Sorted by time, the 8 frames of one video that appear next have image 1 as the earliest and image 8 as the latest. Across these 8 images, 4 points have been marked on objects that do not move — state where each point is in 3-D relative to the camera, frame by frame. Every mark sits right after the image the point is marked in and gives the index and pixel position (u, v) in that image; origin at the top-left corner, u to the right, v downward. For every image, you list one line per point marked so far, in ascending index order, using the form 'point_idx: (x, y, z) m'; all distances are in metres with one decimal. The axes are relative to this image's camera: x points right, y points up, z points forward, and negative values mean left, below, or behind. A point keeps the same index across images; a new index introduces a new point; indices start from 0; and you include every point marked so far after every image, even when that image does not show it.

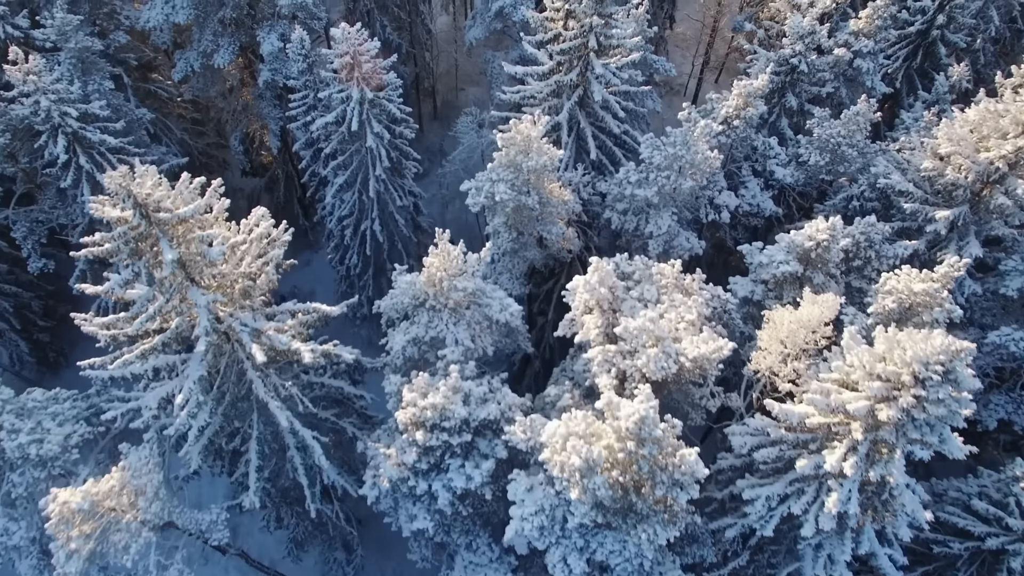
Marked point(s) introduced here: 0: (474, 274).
0: (-0.7, +0.3, +13.1) m
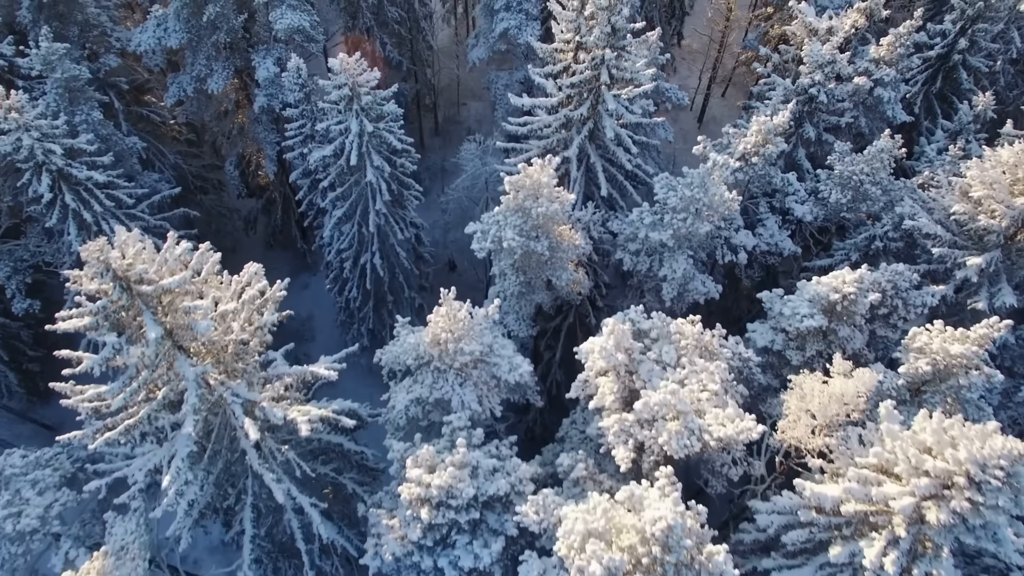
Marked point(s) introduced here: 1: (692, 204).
0: (-0.5, -0.8, +12.4) m
1: (+3.8, +1.7, +14.6) m
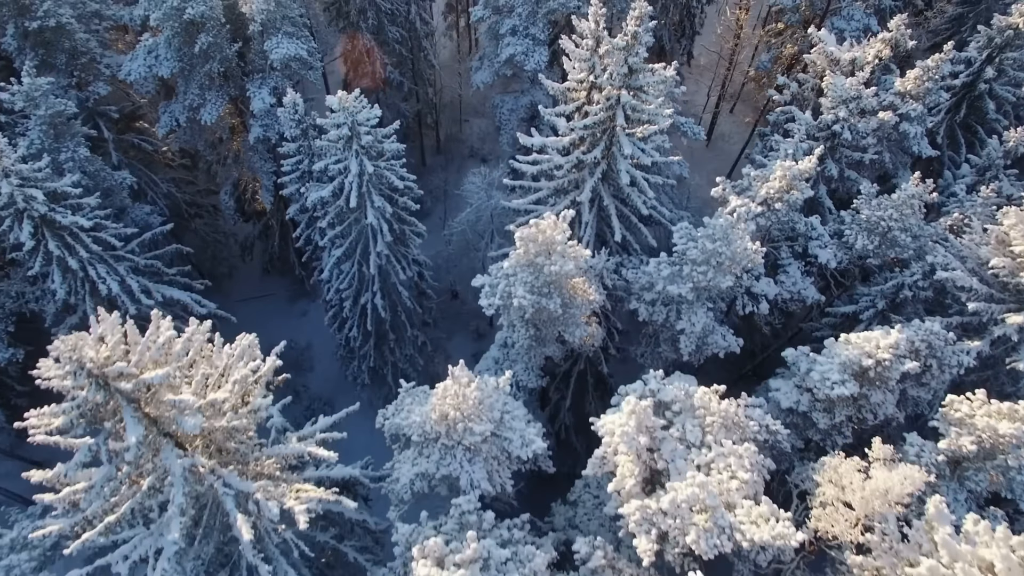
0: (-0.3, -1.9, +11.5) m
1: (+4.0, +0.6, +13.8) m
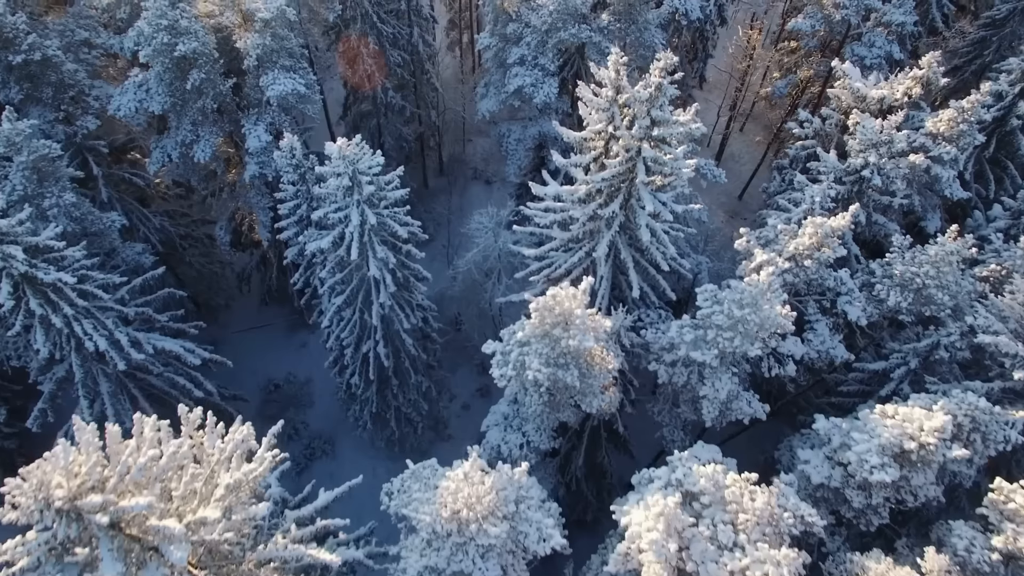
0: (-0.1, -3.2, +10.7) m
1: (+4.2, -0.6, +12.9) m
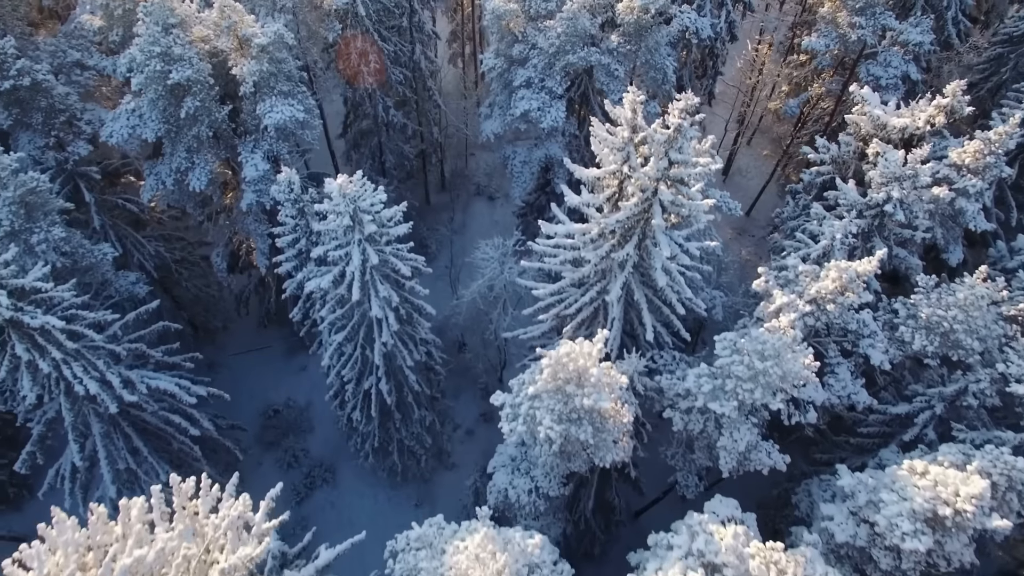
0: (+0.1, -4.0, +10.0) m
1: (+4.4, -1.5, +12.2) m
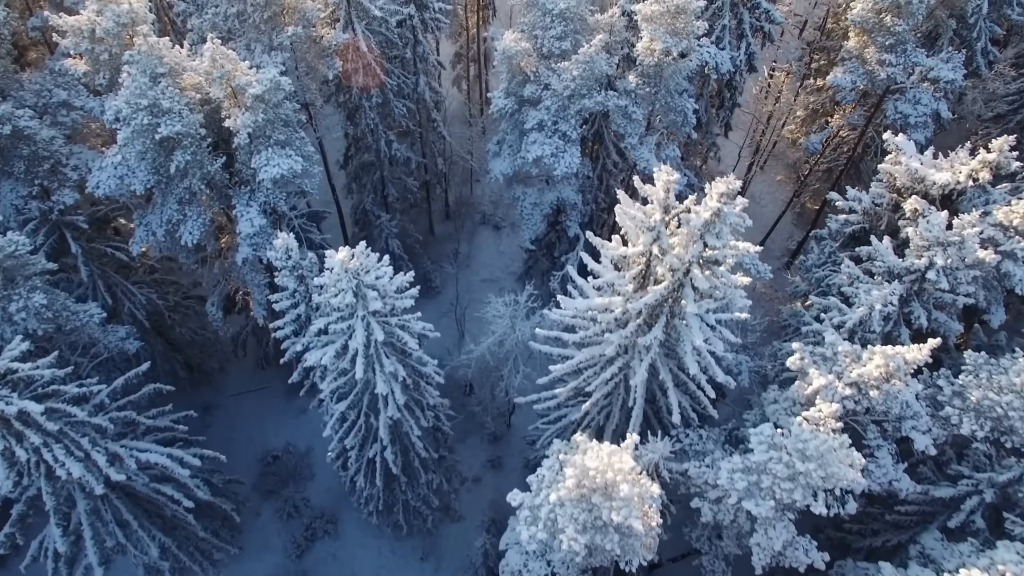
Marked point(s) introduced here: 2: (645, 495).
0: (+0.4, -5.5, +9.0) m
1: (+4.7, -3.0, +11.2) m
2: (+2.0, -3.1, +10.5) m
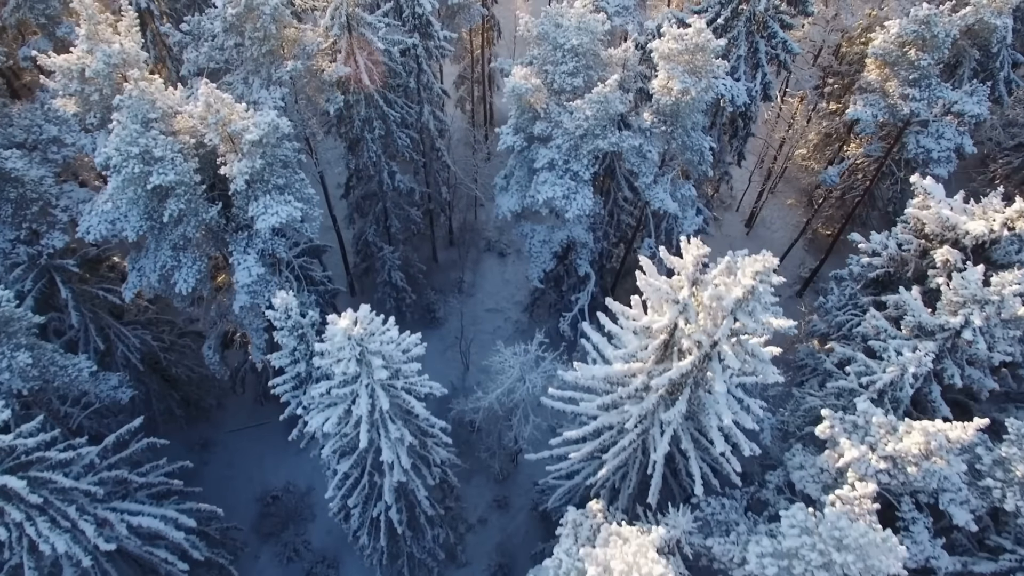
0: (+0.6, -6.7, +8.2) m
1: (+4.9, -4.1, +10.4) m
2: (+2.2, -4.2, +9.7) m
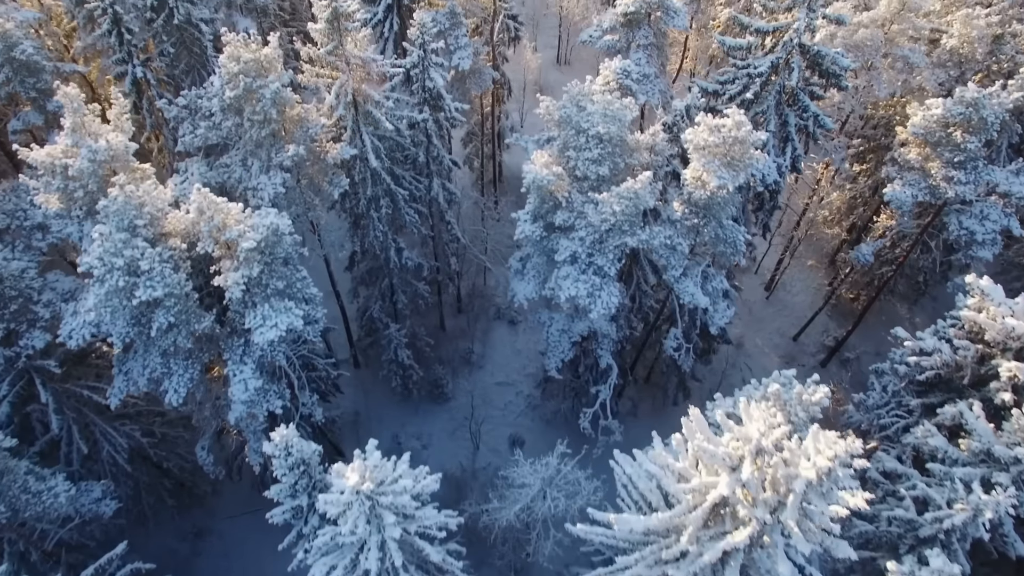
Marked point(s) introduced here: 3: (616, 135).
0: (+1.0, -8.7, +6.6) m
1: (+5.3, -6.3, +8.9) m
2: (+2.7, -6.4, +8.2) m
3: (+2.3, +3.5, +15.9) m
